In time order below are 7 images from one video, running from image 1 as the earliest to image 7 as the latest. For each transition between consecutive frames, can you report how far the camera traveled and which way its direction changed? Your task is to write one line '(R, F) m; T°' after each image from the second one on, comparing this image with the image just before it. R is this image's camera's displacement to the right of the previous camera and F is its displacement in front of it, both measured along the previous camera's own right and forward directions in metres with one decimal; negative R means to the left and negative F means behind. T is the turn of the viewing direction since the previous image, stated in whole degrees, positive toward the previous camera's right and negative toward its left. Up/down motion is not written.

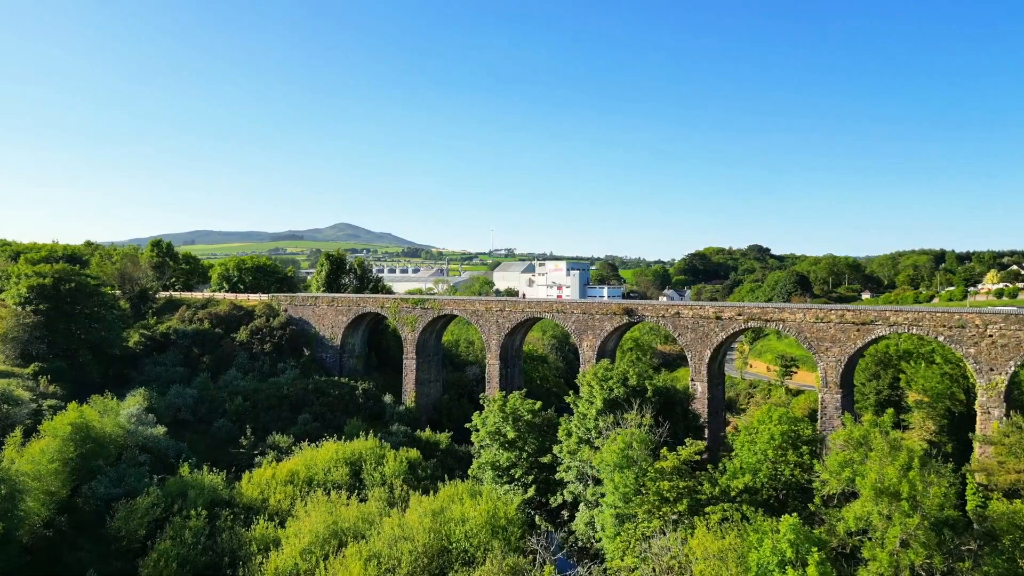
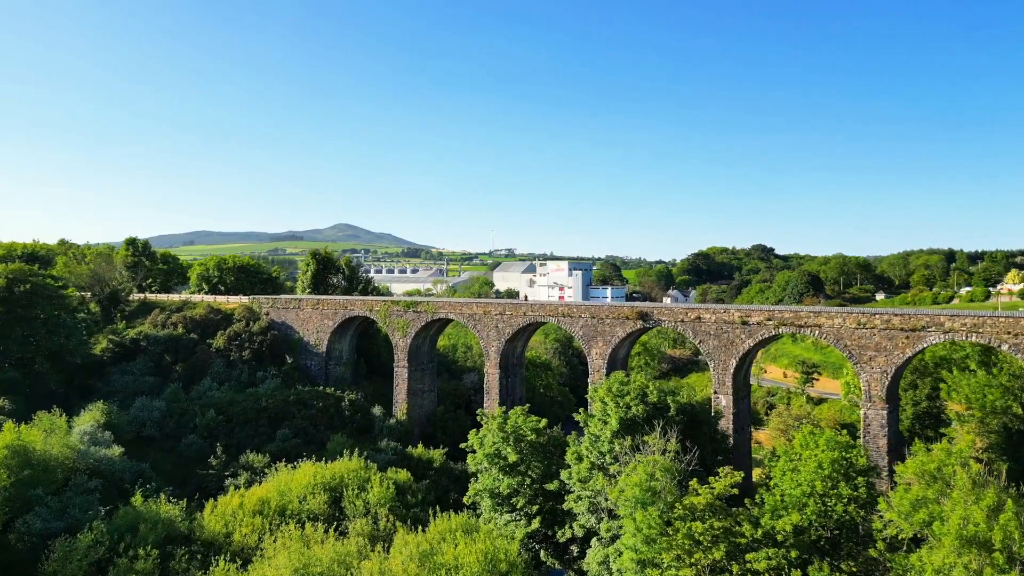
(0.0, +2.6) m; 0°
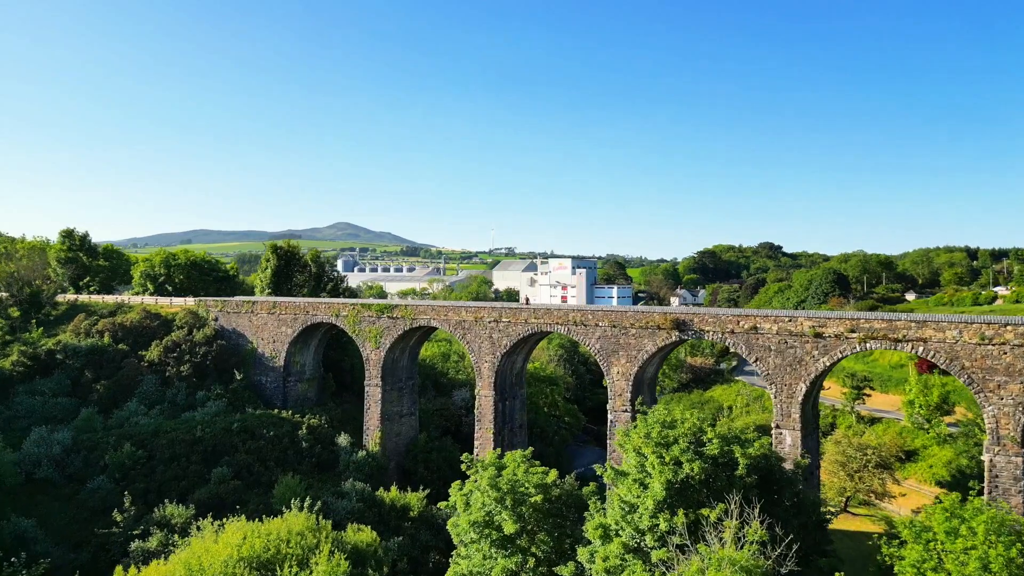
(+0.1, +5.2) m; 0°
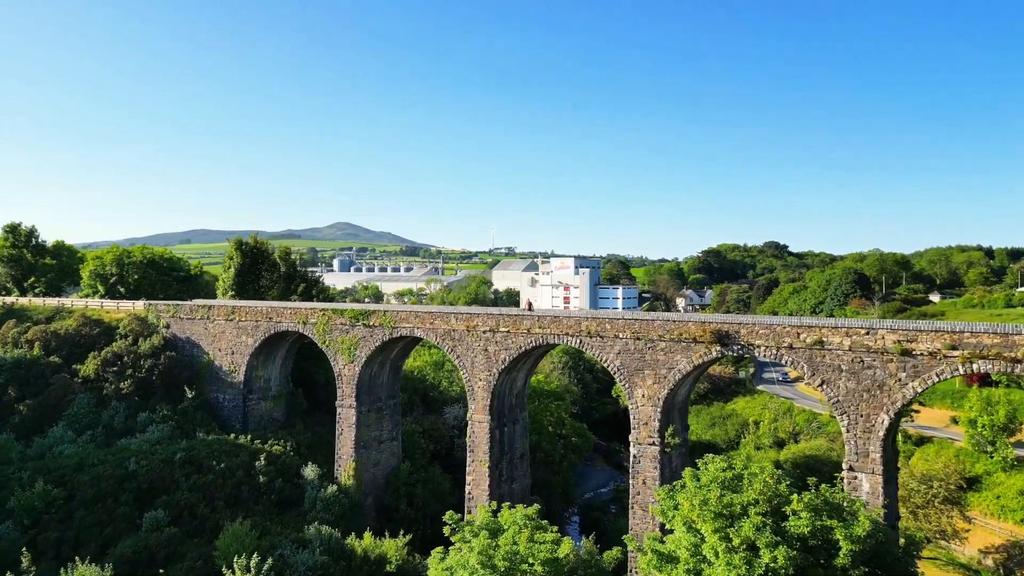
(0.0, +3.6) m; 0°
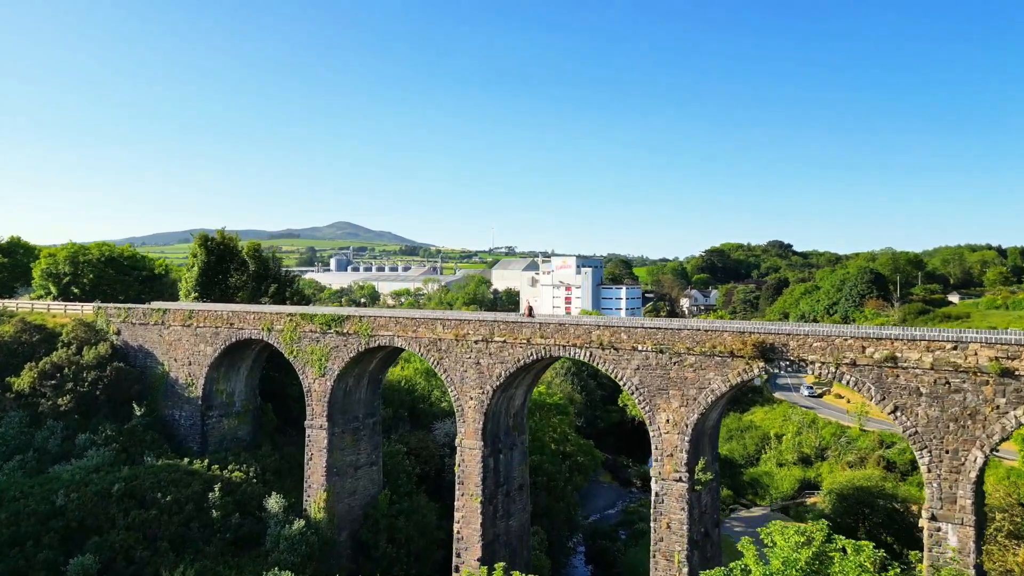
(+0.1, +2.6) m; 0°
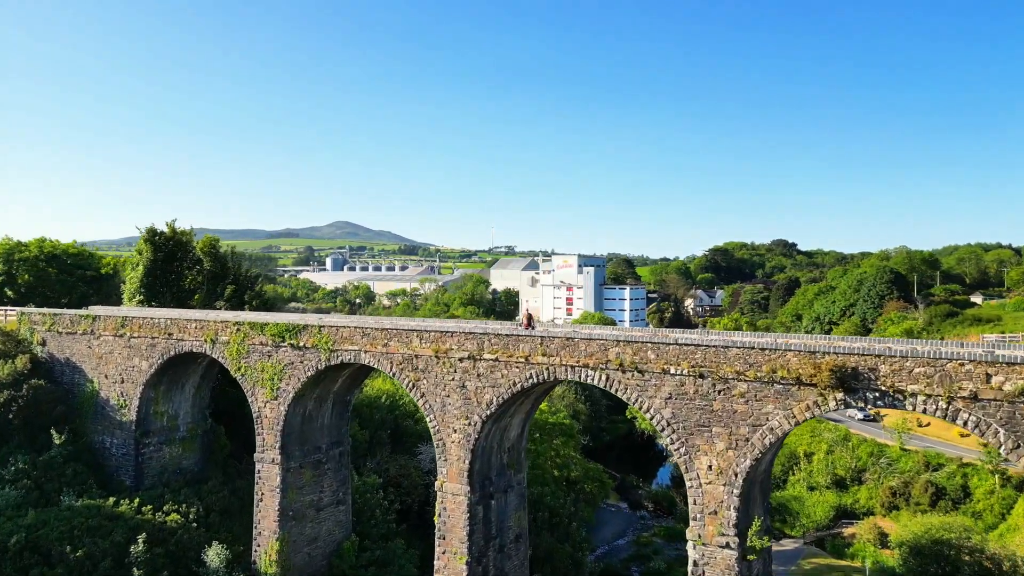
(+0.1, +2.9) m; 0°
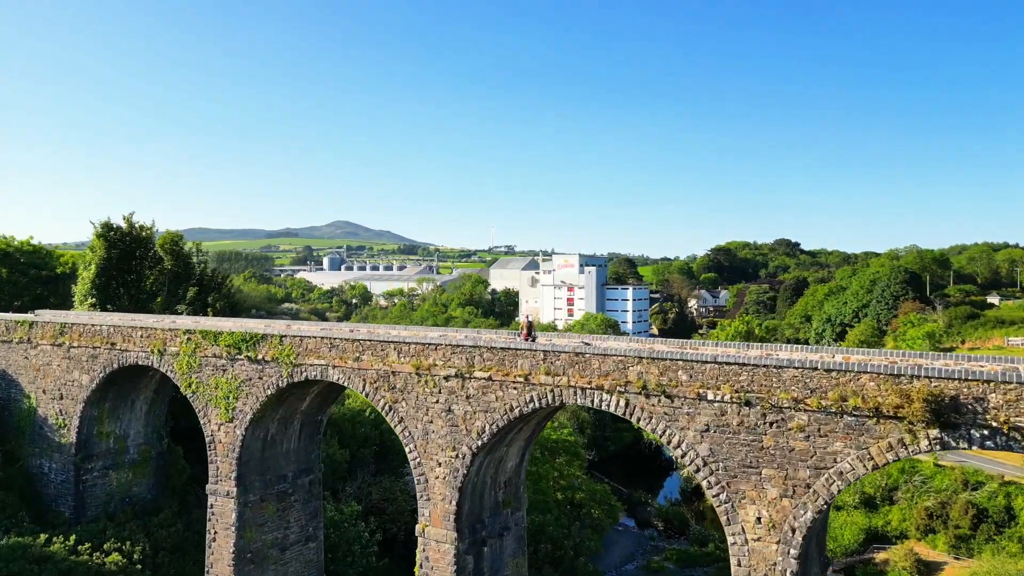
(0.0, +2.0) m; 0°
